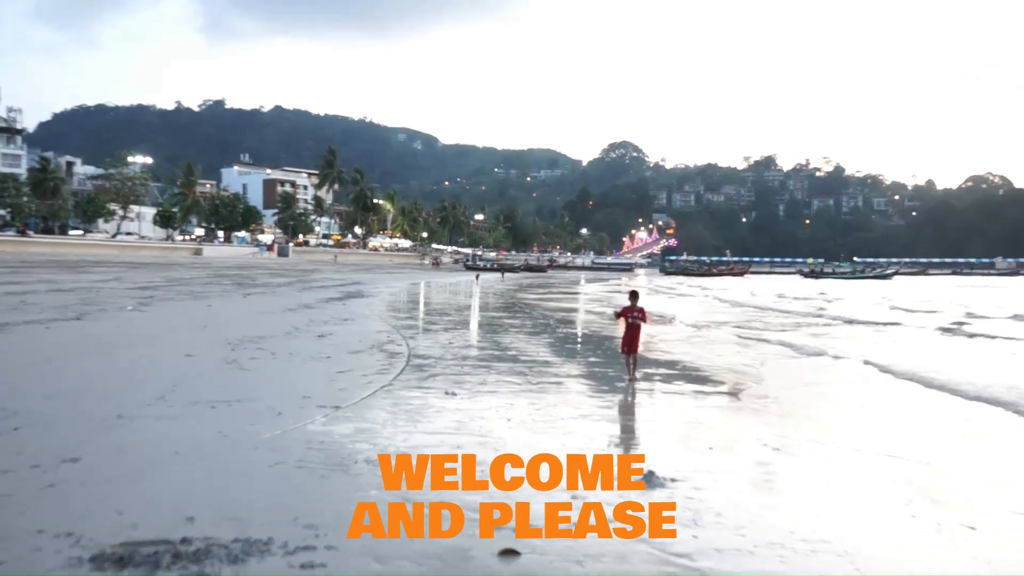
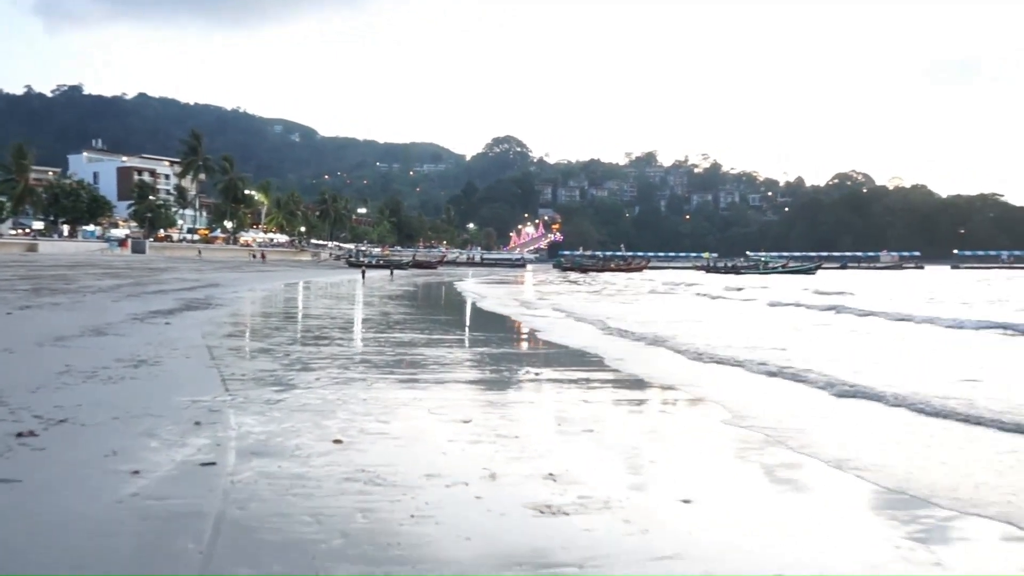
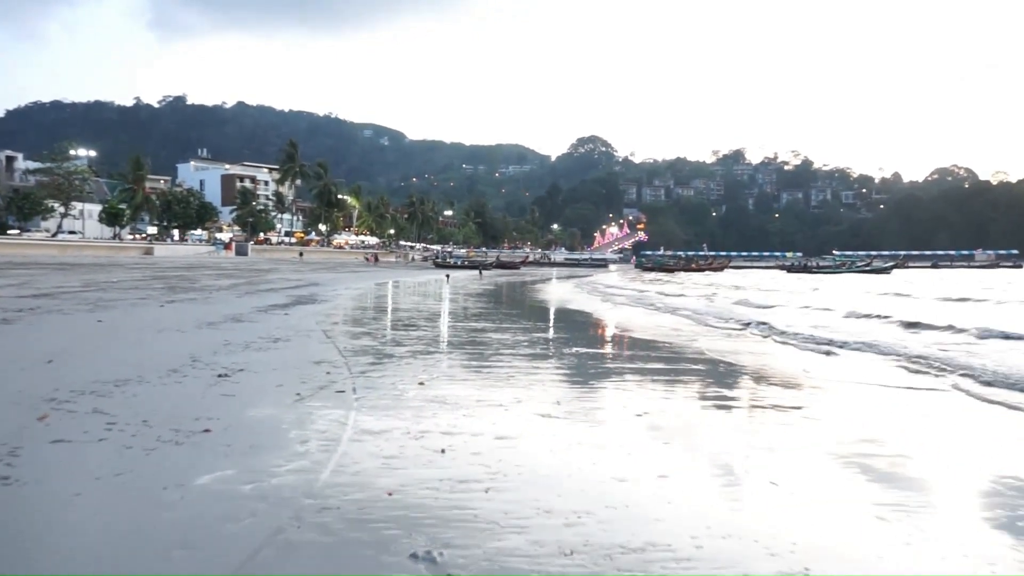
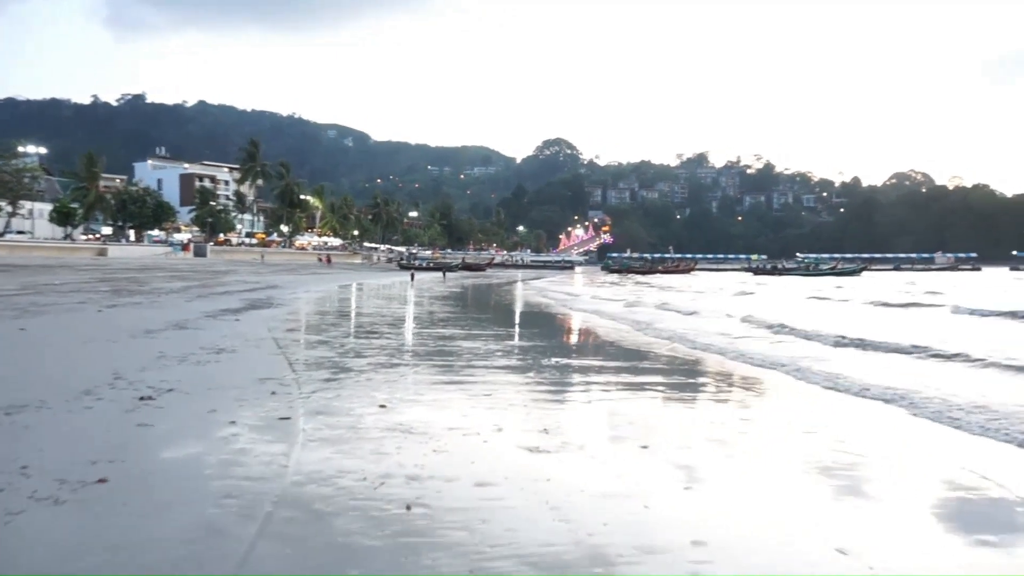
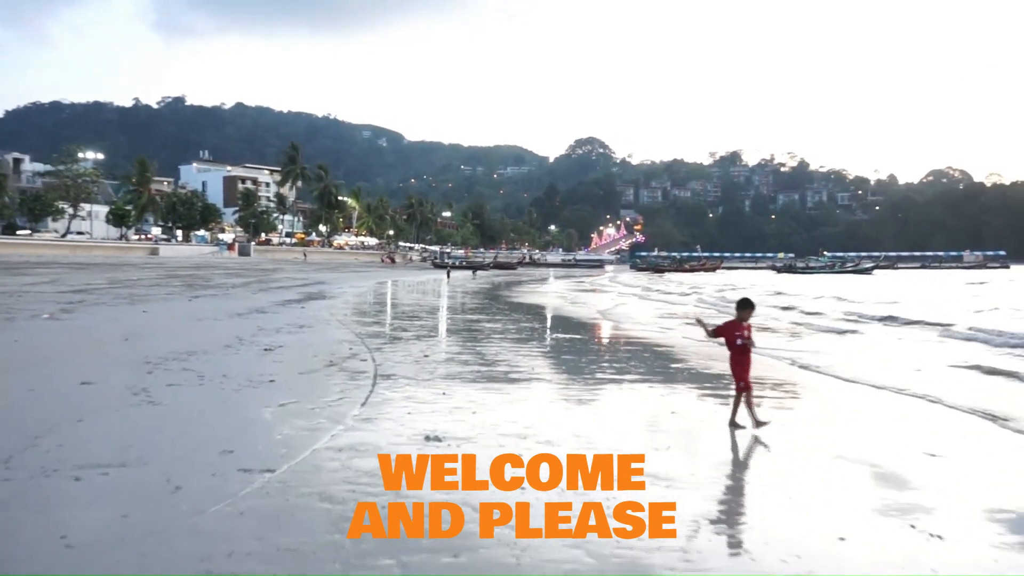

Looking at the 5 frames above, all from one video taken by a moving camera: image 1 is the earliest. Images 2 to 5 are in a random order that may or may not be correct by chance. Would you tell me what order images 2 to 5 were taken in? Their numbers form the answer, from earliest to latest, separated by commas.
5, 3, 4, 2
